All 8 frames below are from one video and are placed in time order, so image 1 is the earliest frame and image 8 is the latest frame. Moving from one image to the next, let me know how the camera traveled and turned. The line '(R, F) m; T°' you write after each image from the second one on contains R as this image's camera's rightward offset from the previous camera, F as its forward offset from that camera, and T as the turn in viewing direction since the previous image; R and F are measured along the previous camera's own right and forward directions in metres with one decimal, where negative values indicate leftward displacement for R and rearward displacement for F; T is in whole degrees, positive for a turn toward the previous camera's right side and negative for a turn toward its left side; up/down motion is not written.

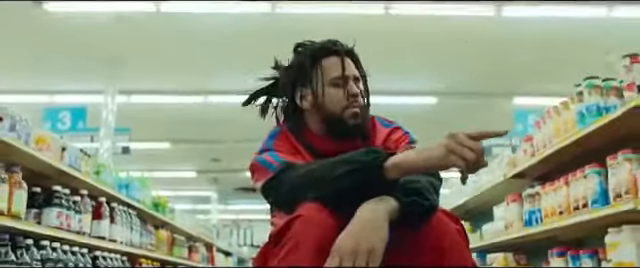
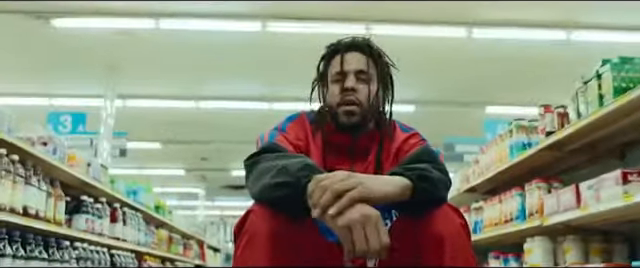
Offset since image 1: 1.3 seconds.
(0.0, -0.6) m; +1°
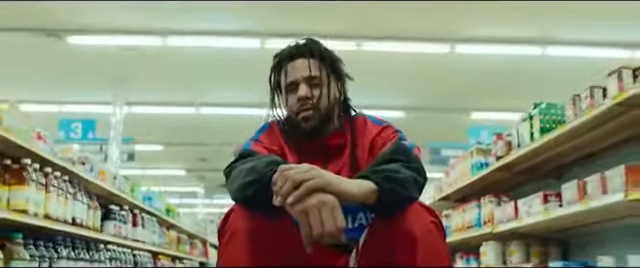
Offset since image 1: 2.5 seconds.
(0.0, -0.6) m; 0°
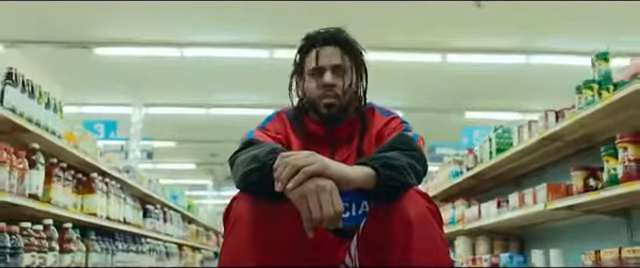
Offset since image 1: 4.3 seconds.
(0.0, -0.7) m; 0°
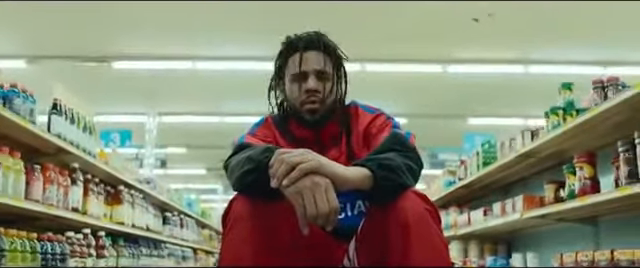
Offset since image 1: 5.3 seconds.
(0.0, -0.4) m; -1°
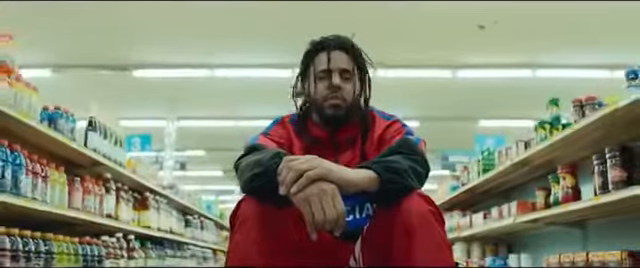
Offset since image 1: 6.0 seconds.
(0.0, -0.3) m; -1°
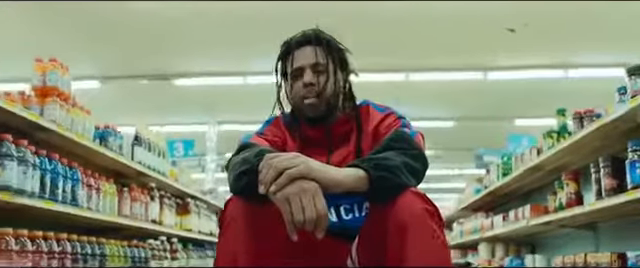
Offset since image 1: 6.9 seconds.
(+0.1, -0.3) m; -4°
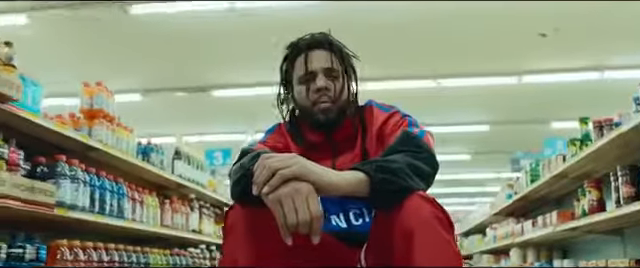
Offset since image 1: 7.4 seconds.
(0.0, -0.1) m; -3°
